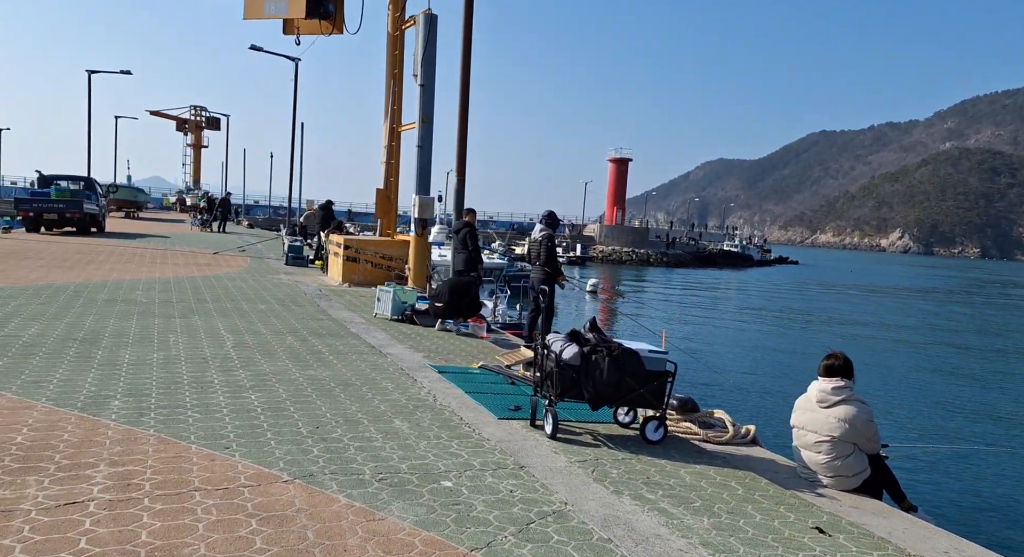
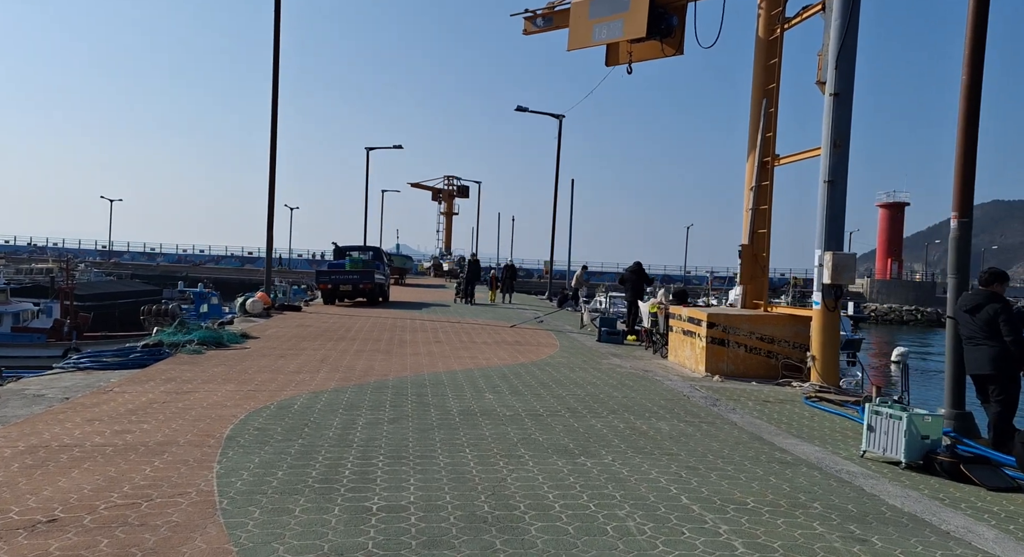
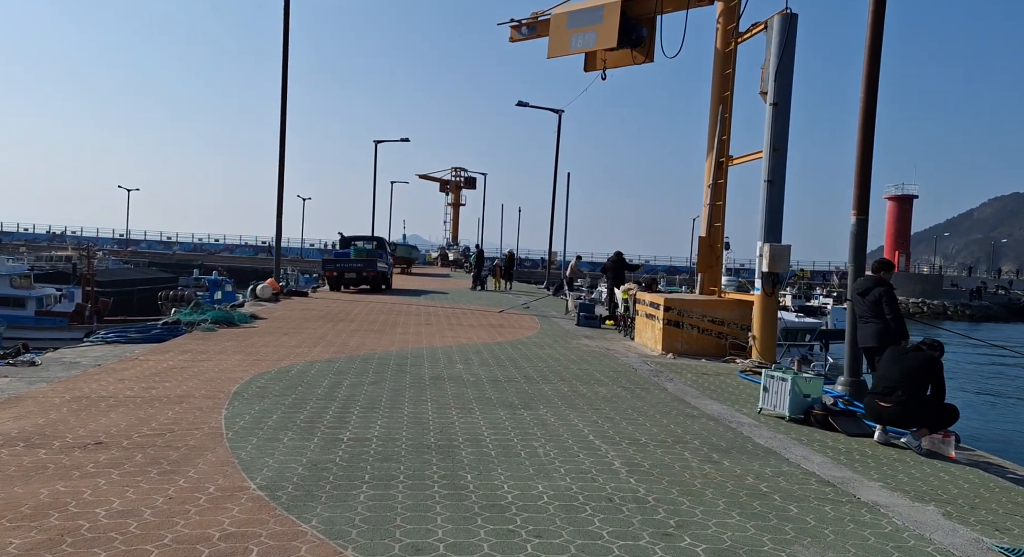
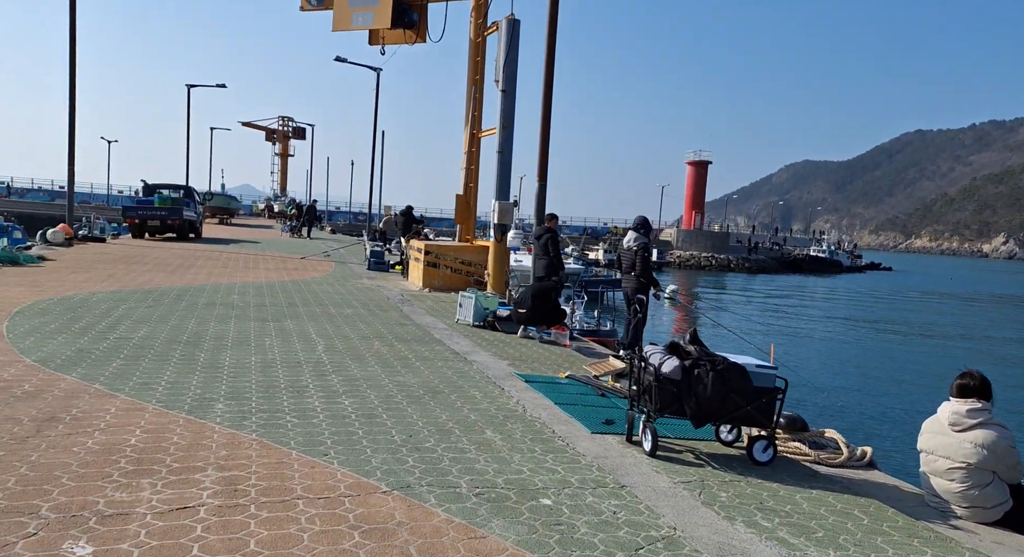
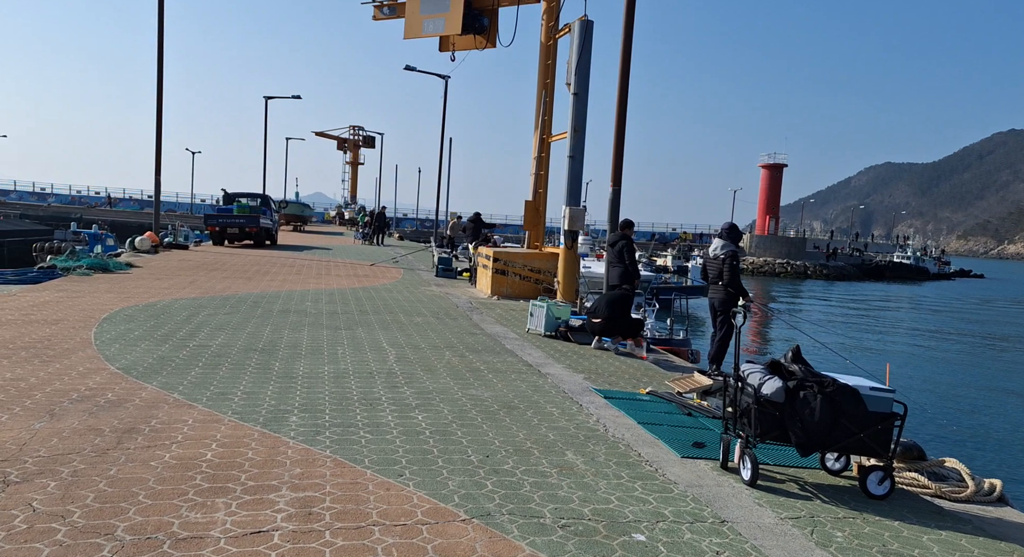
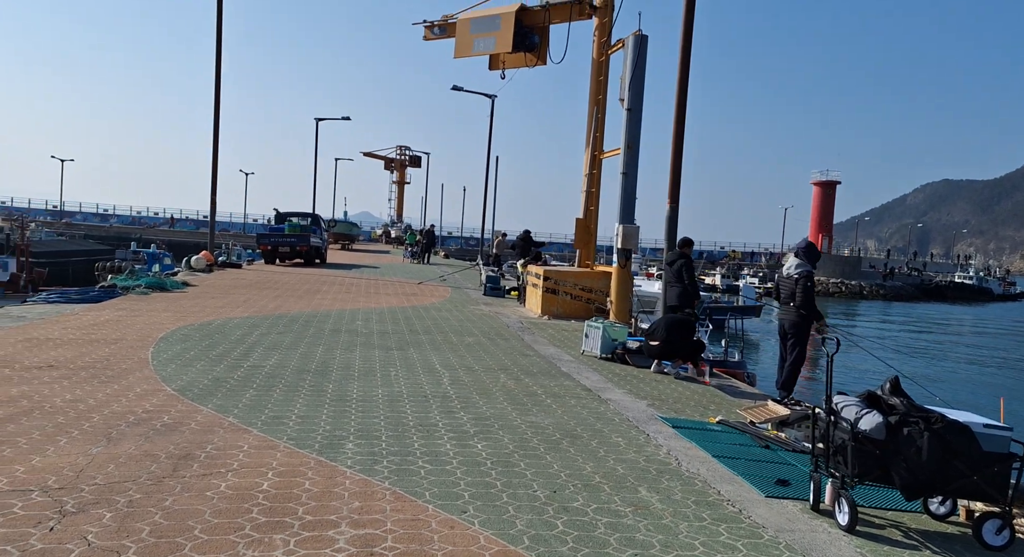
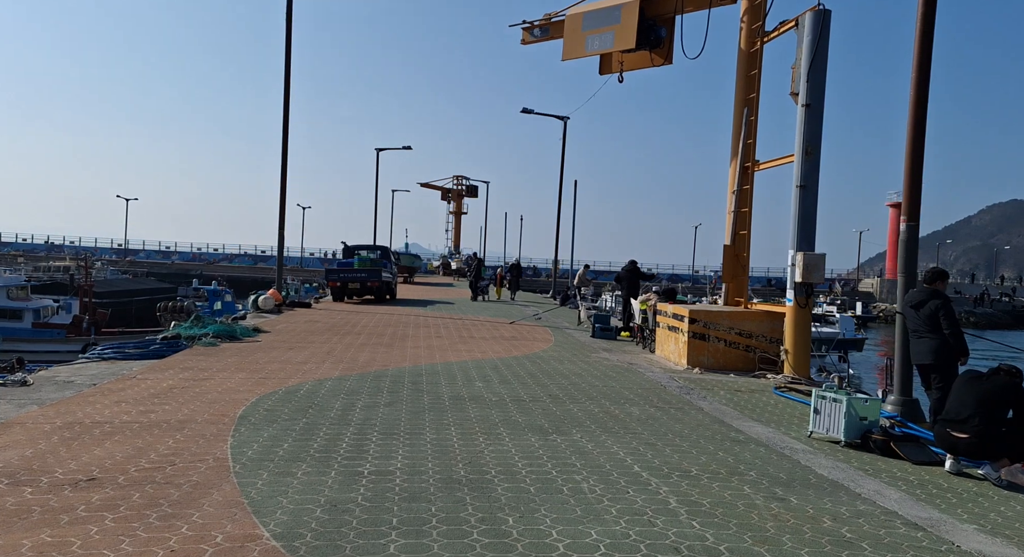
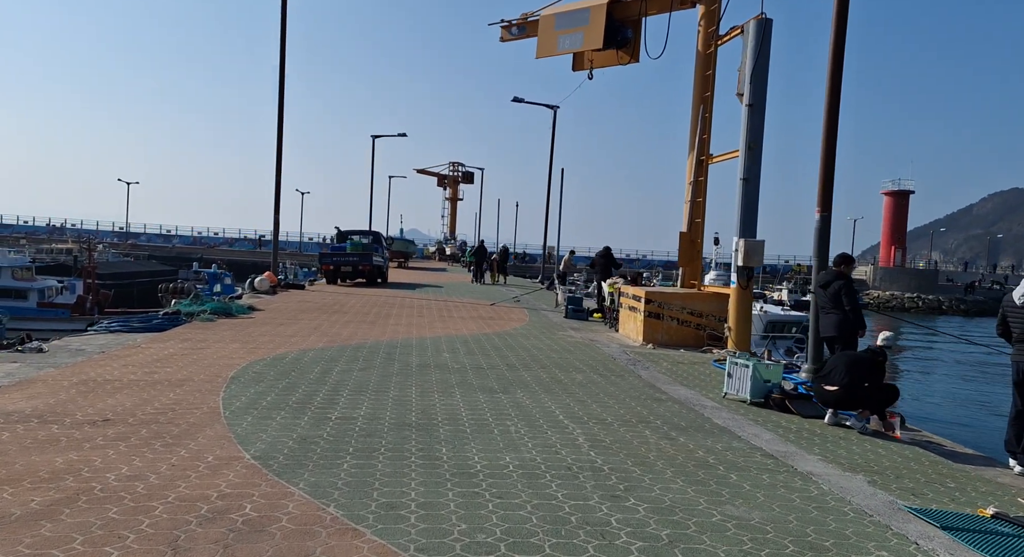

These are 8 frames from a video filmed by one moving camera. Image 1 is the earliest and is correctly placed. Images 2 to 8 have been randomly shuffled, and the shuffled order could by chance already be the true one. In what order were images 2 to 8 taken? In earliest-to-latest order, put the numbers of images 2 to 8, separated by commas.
4, 5, 6, 8, 3, 7, 2
